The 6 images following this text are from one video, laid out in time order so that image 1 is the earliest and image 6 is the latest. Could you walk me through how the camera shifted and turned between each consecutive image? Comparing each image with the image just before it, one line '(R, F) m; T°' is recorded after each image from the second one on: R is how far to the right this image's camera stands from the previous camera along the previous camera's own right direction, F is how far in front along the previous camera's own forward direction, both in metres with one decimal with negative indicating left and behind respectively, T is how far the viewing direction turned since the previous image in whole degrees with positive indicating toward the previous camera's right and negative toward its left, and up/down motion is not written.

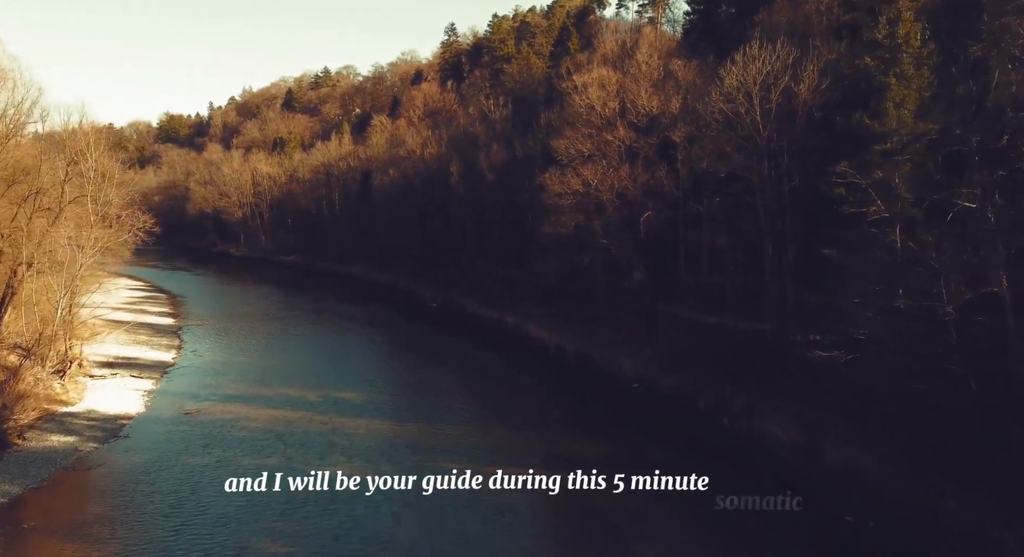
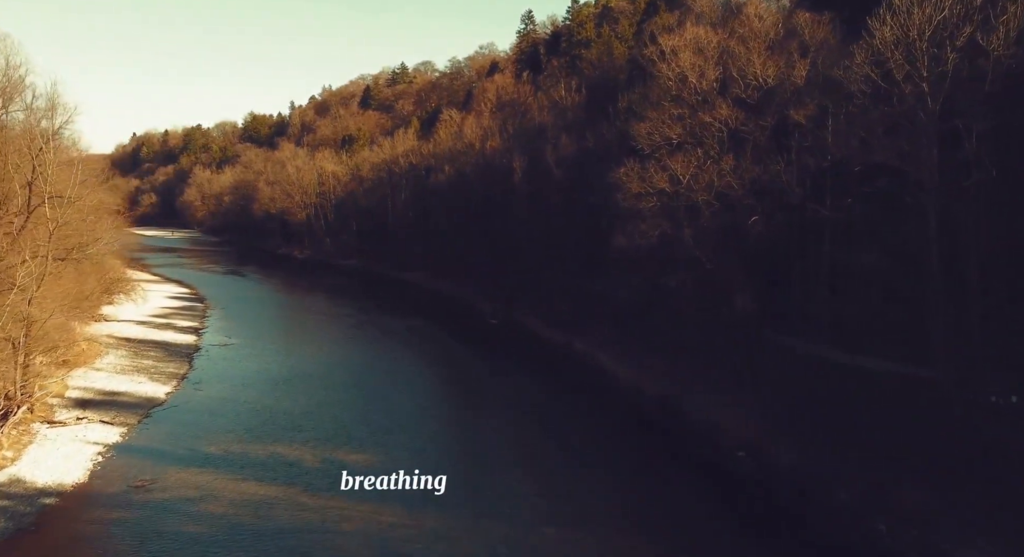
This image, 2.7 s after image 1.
(+0.5, +7.3) m; -5°
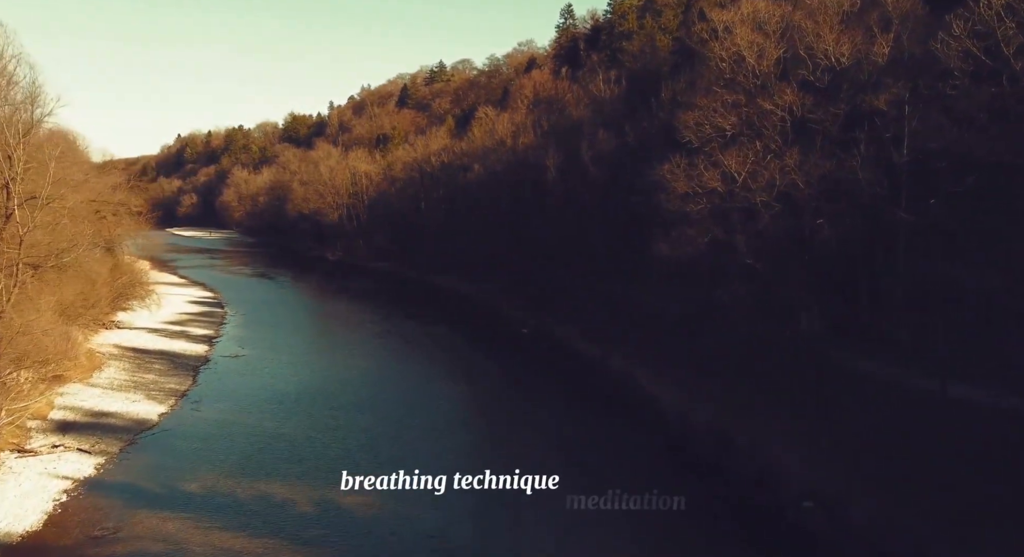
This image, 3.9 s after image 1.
(+0.3, +3.2) m; -3°
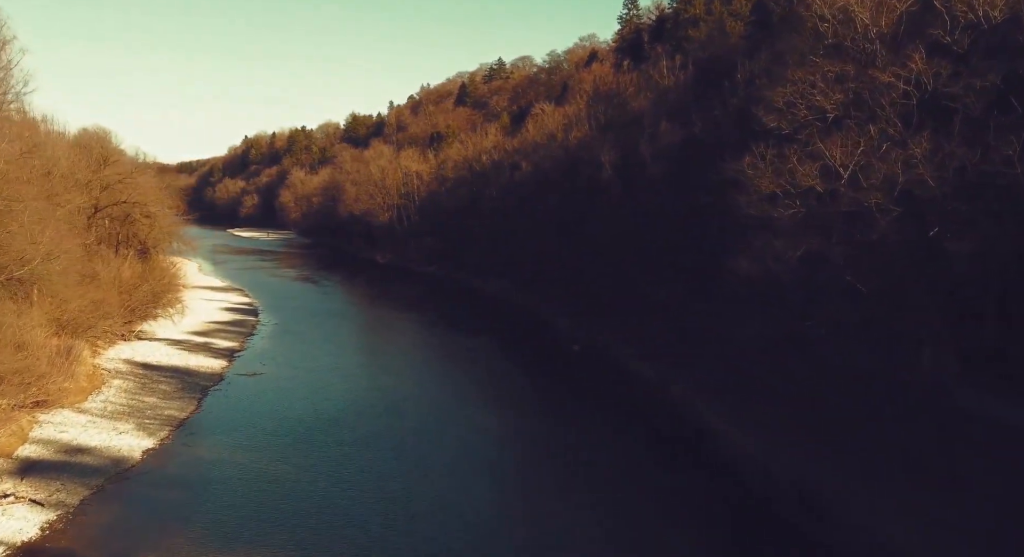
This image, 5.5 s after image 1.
(+0.5, +4.4) m; -4°
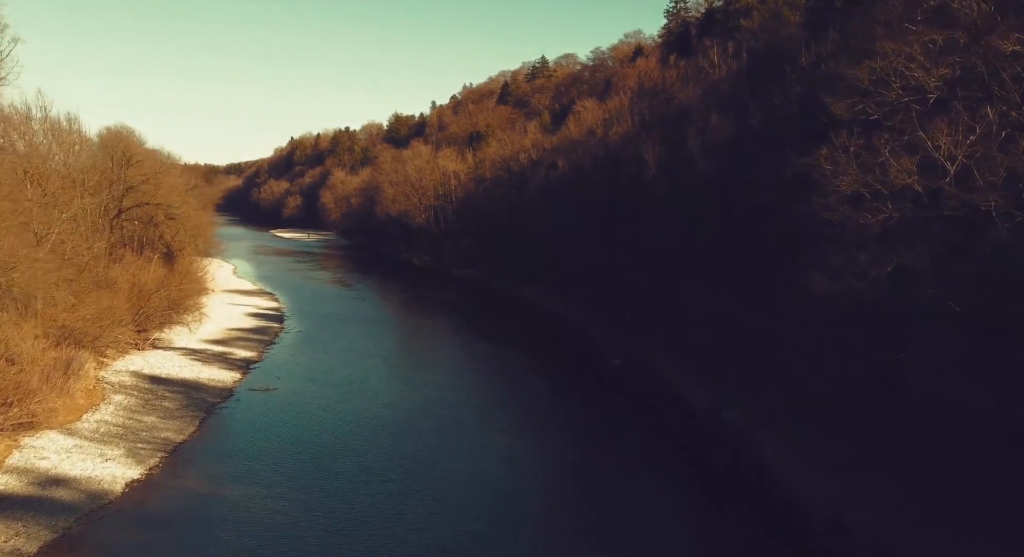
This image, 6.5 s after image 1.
(+0.4, +2.9) m; -3°
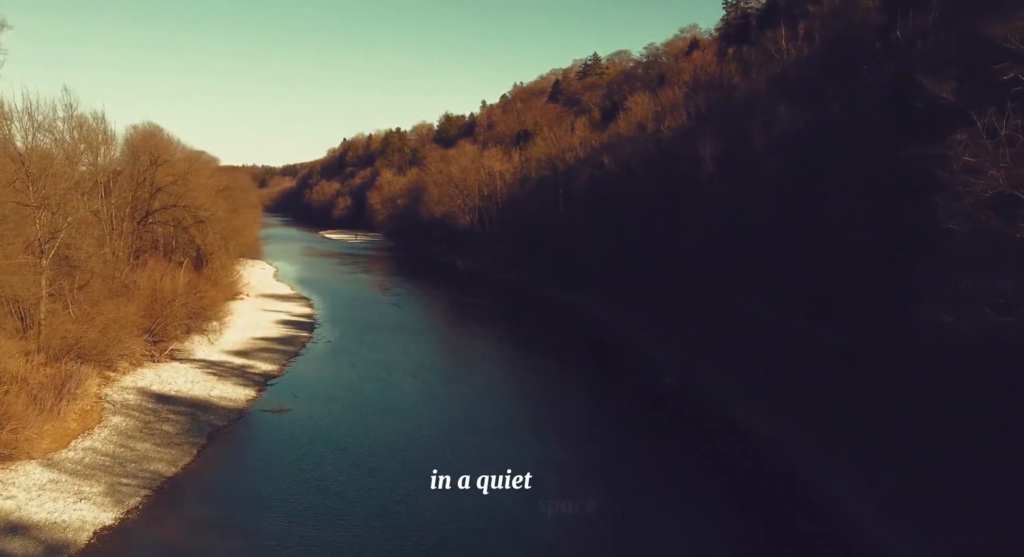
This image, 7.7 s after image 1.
(+0.4, +3.3) m; -3°
